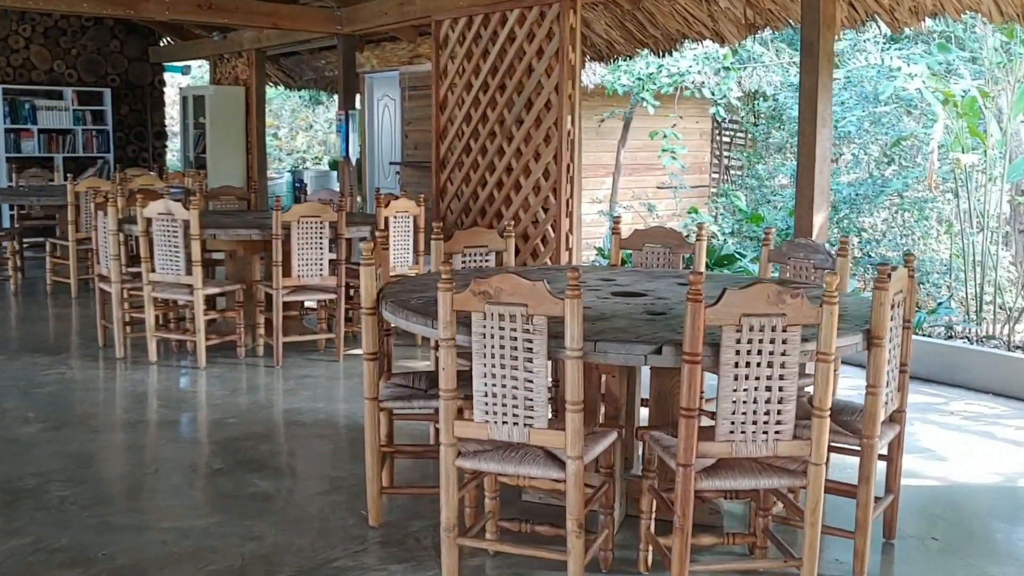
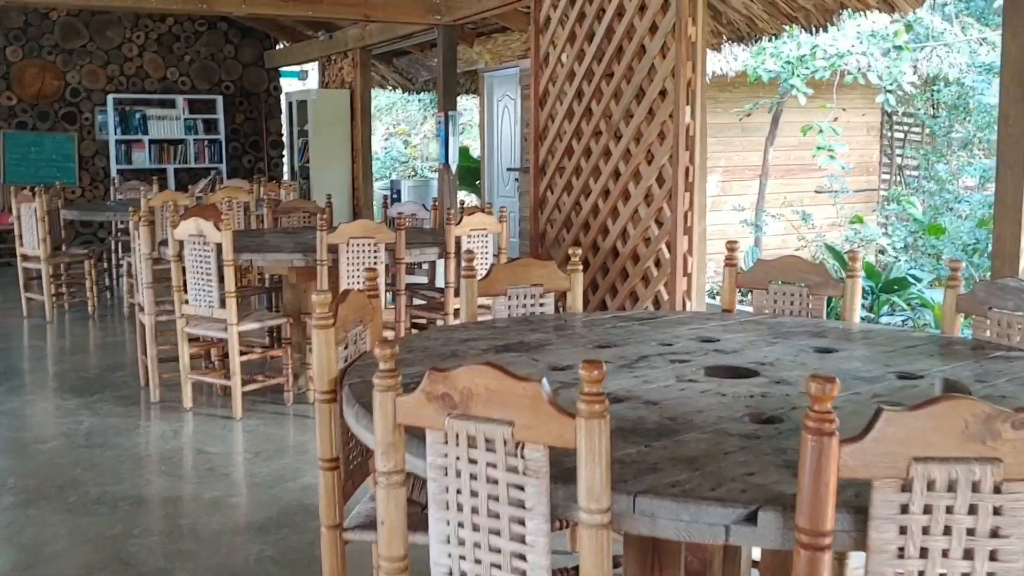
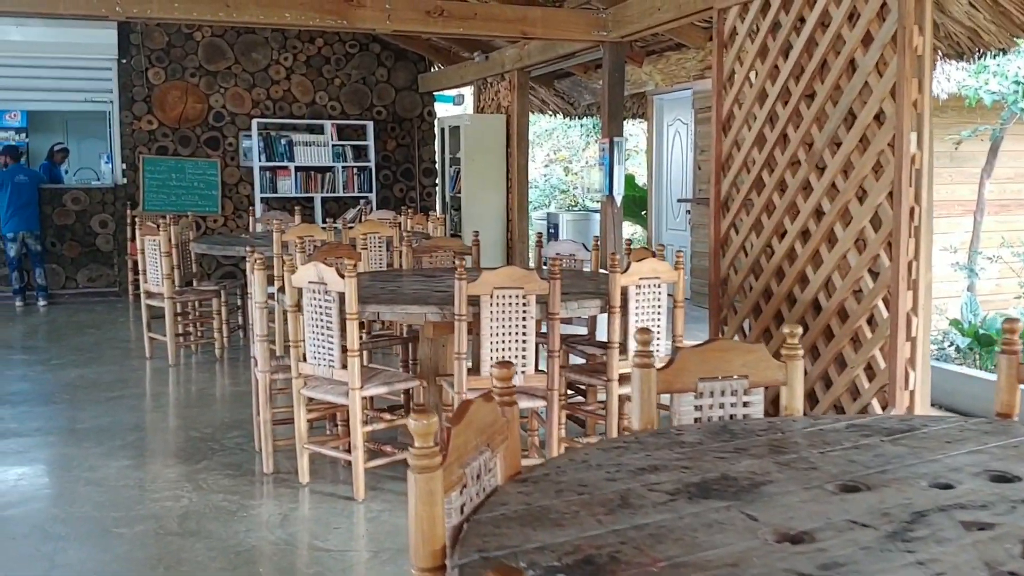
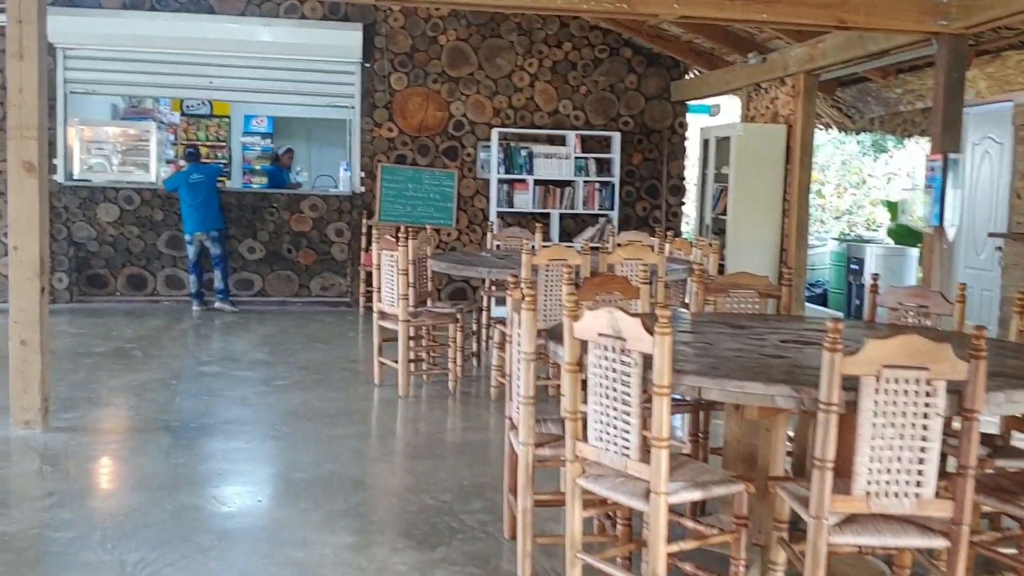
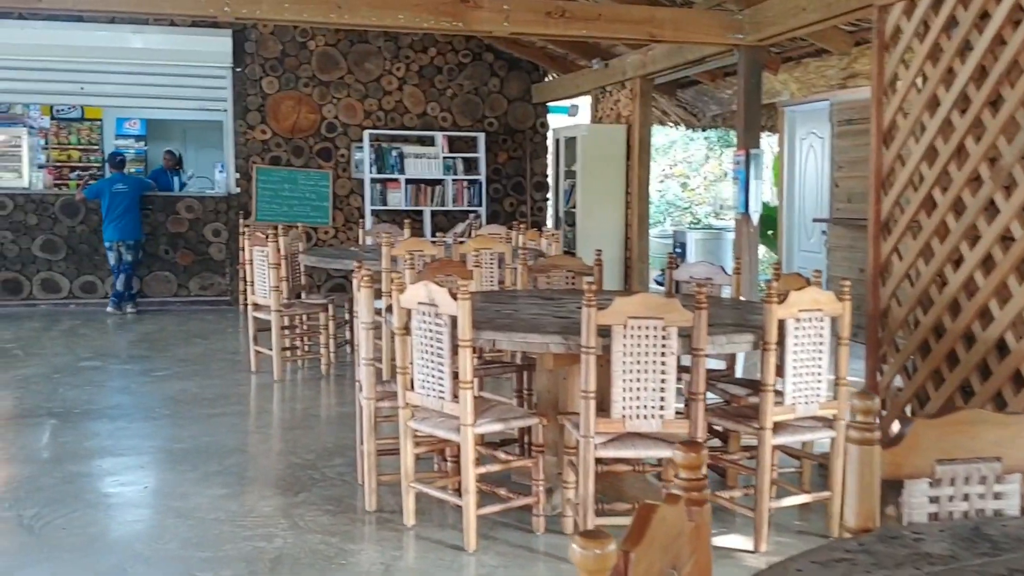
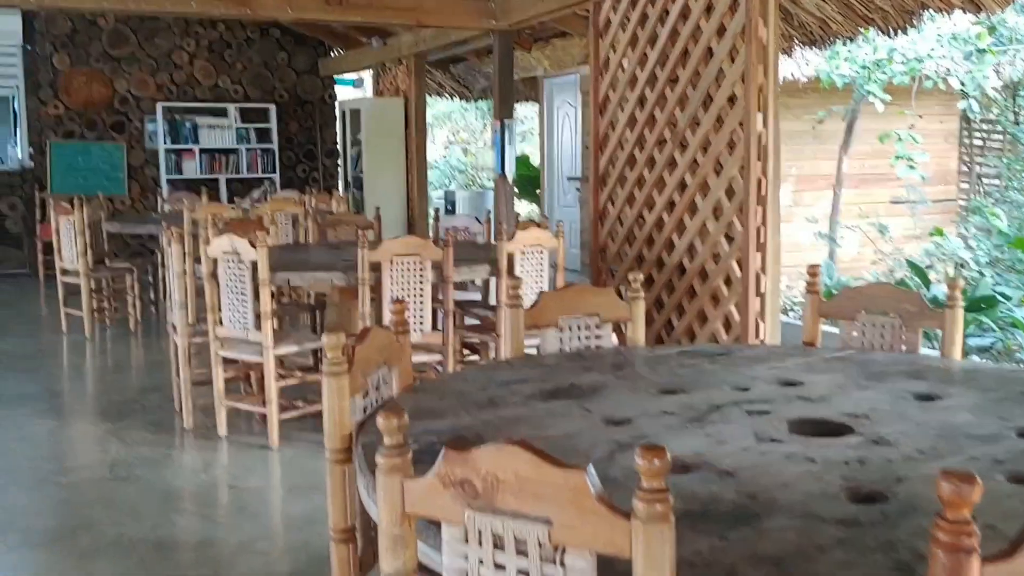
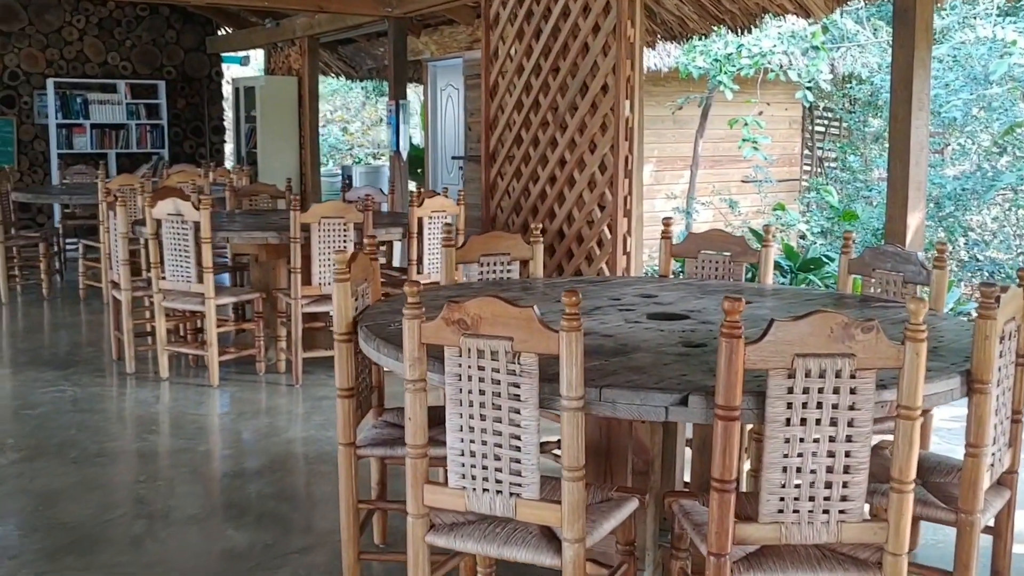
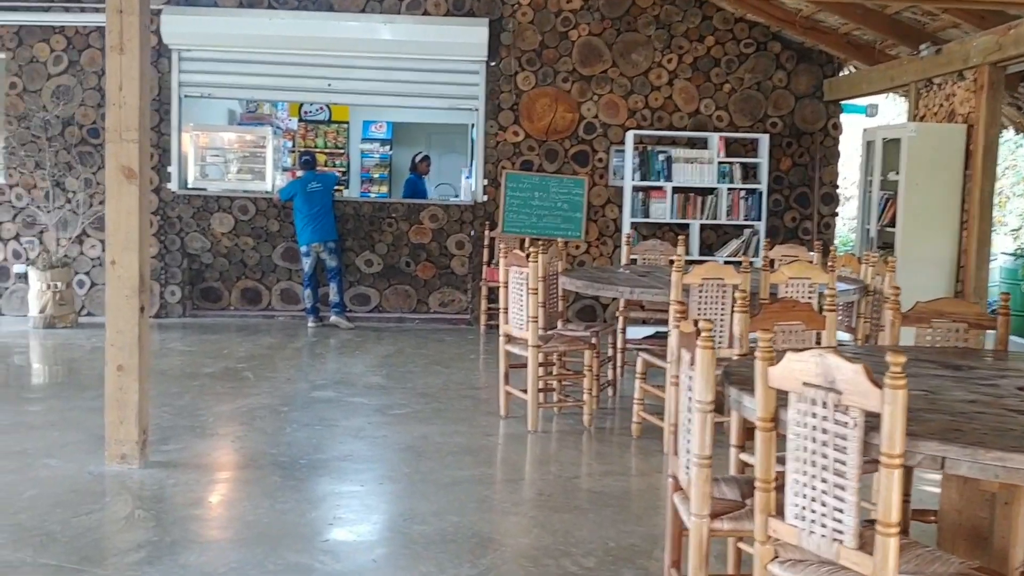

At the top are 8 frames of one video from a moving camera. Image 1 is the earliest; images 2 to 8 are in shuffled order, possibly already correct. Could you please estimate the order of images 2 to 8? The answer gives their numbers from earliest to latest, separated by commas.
7, 2, 6, 3, 5, 4, 8
